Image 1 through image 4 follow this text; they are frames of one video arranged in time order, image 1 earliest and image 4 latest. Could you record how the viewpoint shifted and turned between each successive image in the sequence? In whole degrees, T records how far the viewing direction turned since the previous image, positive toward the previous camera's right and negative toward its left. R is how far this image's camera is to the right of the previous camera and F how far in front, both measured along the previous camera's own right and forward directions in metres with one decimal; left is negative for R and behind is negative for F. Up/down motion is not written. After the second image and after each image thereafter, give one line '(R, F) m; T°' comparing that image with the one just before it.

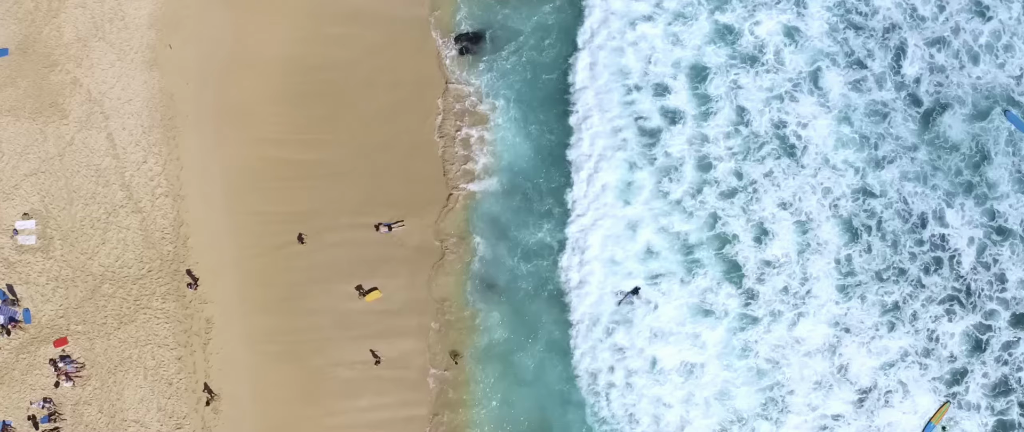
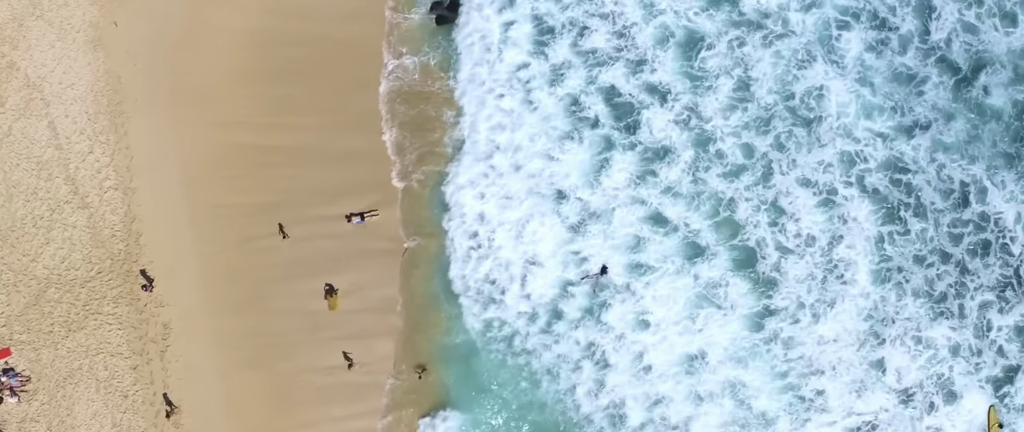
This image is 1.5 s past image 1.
(+0.7, +1.8) m; -1°
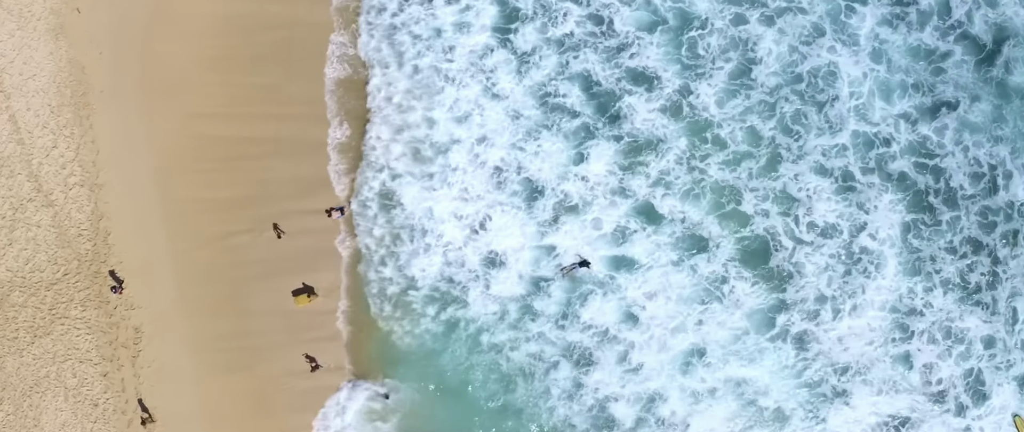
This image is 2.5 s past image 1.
(+0.5, +1.0) m; -1°
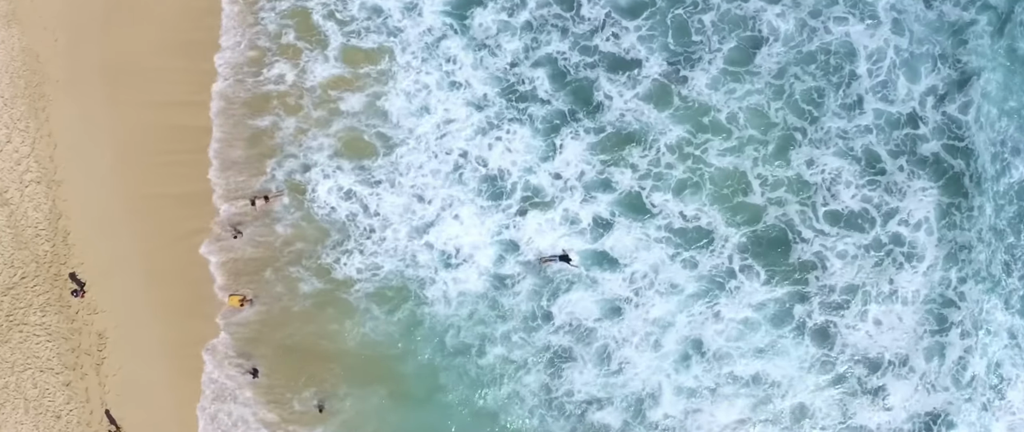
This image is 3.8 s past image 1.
(+0.5, +1.2) m; -1°
